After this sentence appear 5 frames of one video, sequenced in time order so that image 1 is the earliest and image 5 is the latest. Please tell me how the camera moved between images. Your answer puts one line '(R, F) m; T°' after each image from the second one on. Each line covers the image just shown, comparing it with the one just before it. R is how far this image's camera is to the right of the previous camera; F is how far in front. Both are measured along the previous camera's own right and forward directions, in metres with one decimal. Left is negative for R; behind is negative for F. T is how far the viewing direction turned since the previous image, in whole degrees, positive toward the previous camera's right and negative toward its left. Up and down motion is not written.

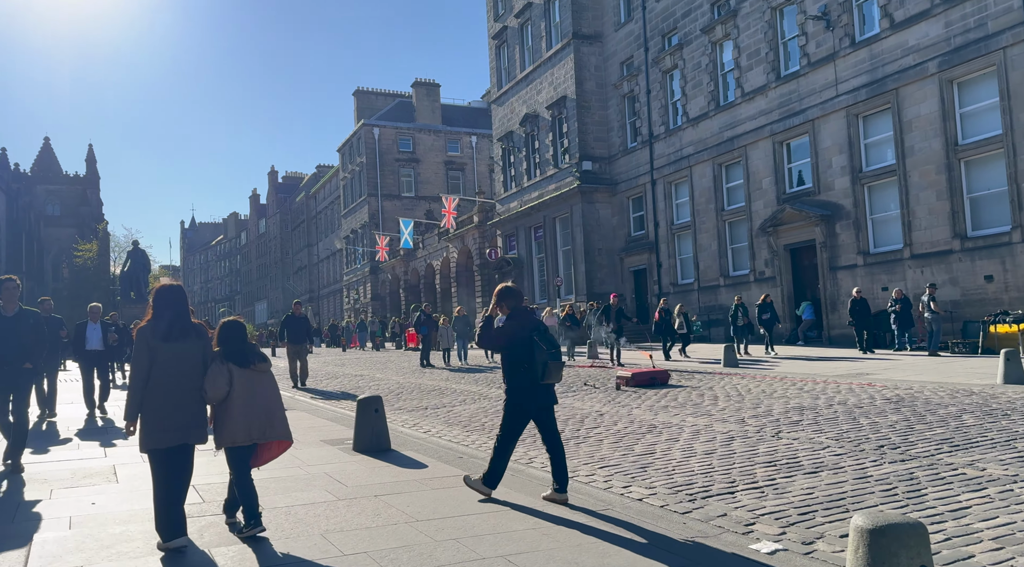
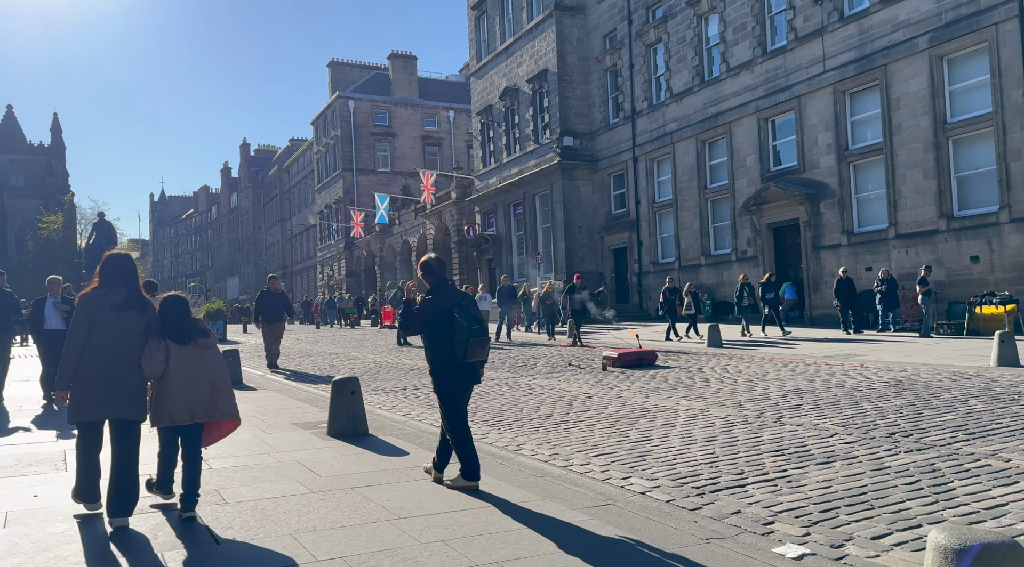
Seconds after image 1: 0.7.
(-0.1, +0.6) m; +2°
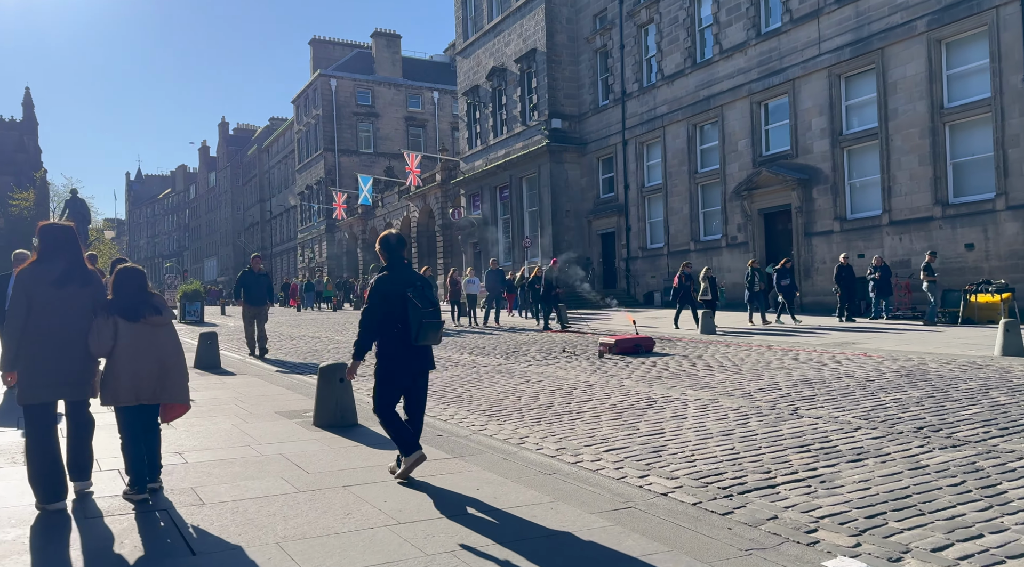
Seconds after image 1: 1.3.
(-0.2, +0.5) m; +1°
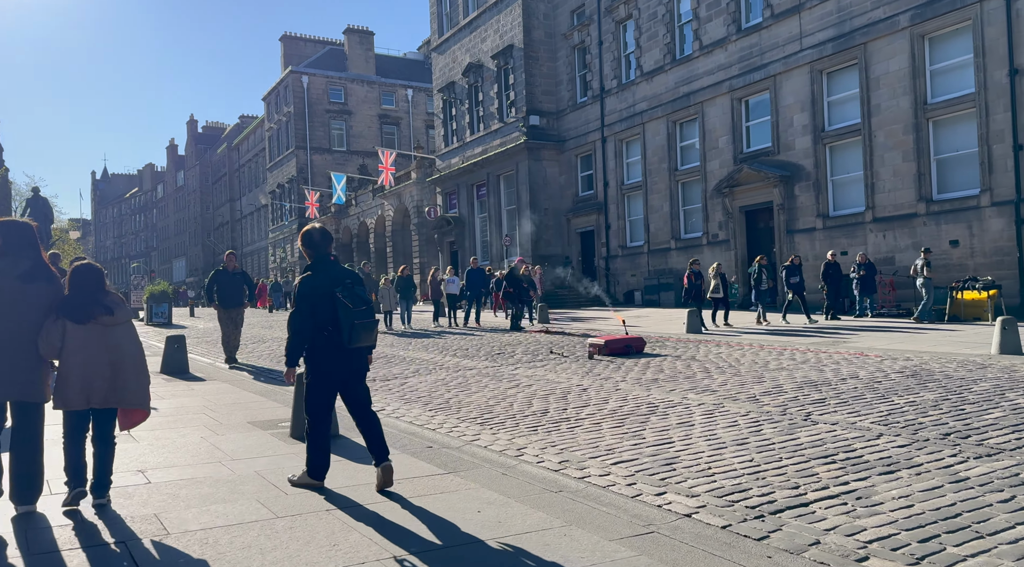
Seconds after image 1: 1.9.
(-0.2, +0.5) m; +2°
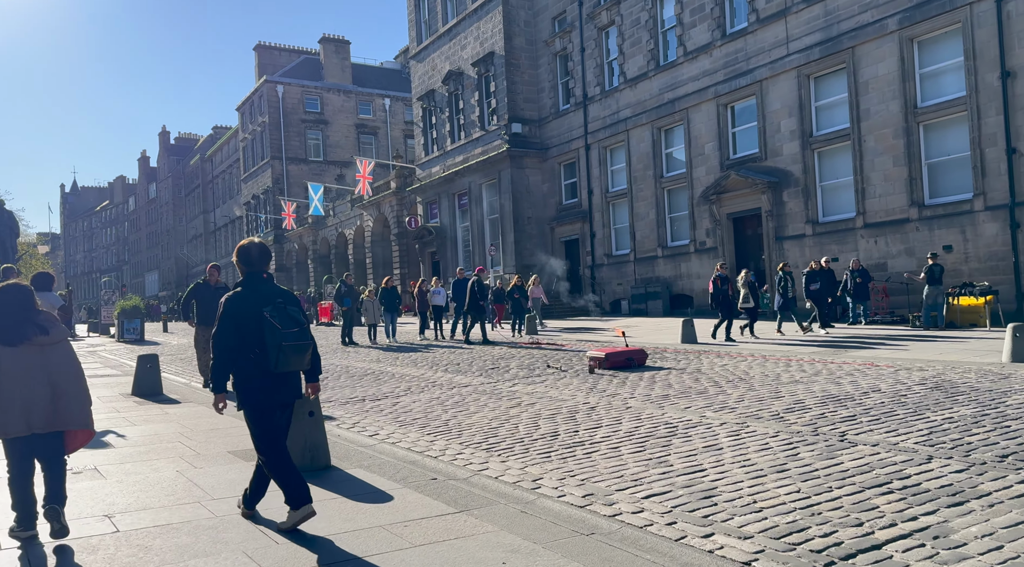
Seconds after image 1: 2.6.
(-0.2, +0.6) m; +2°
